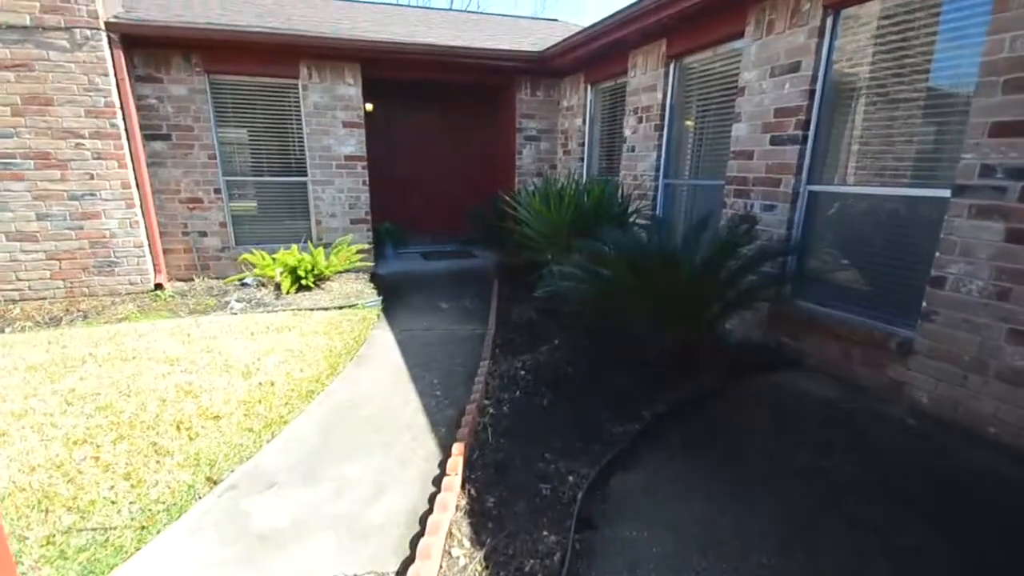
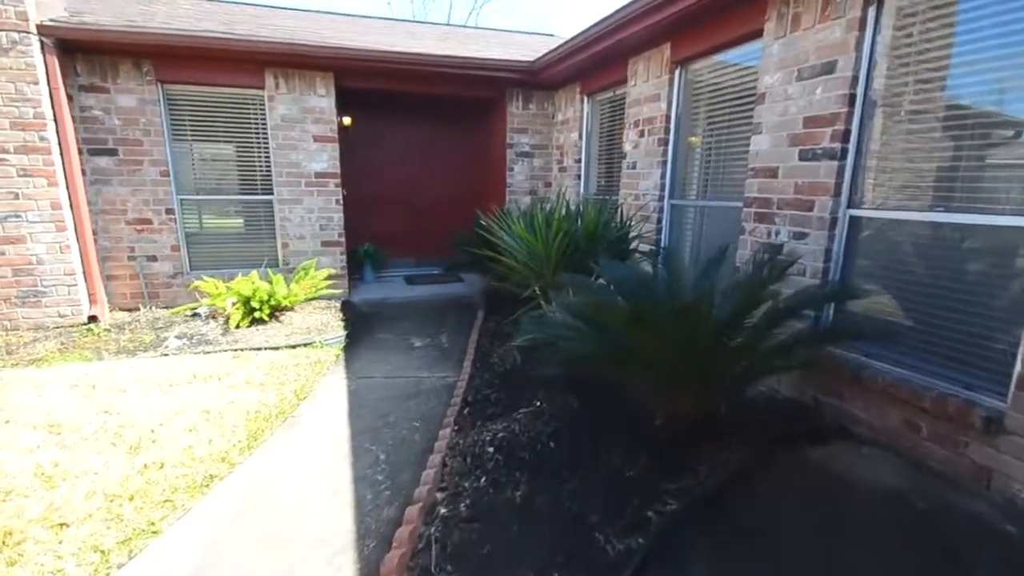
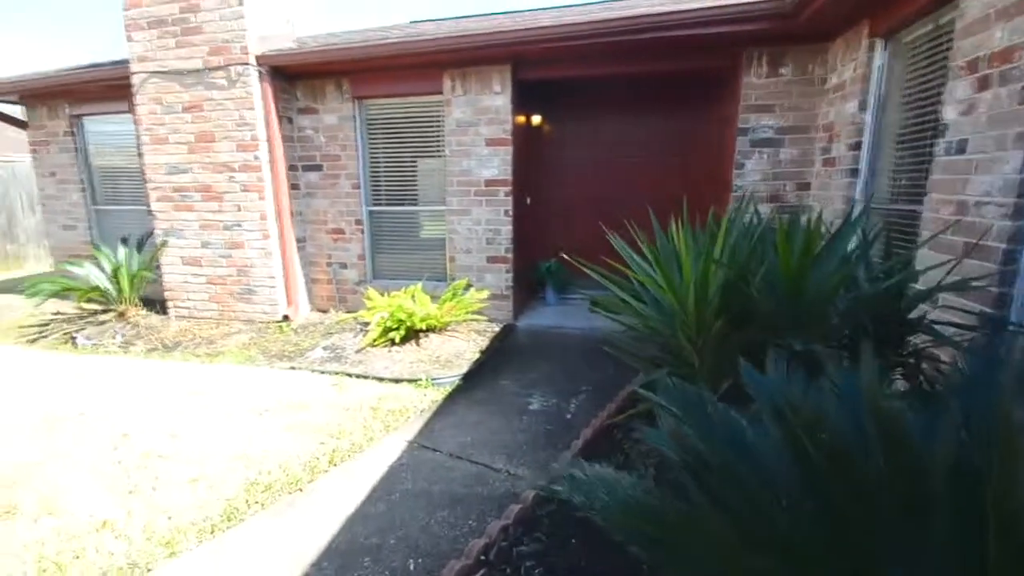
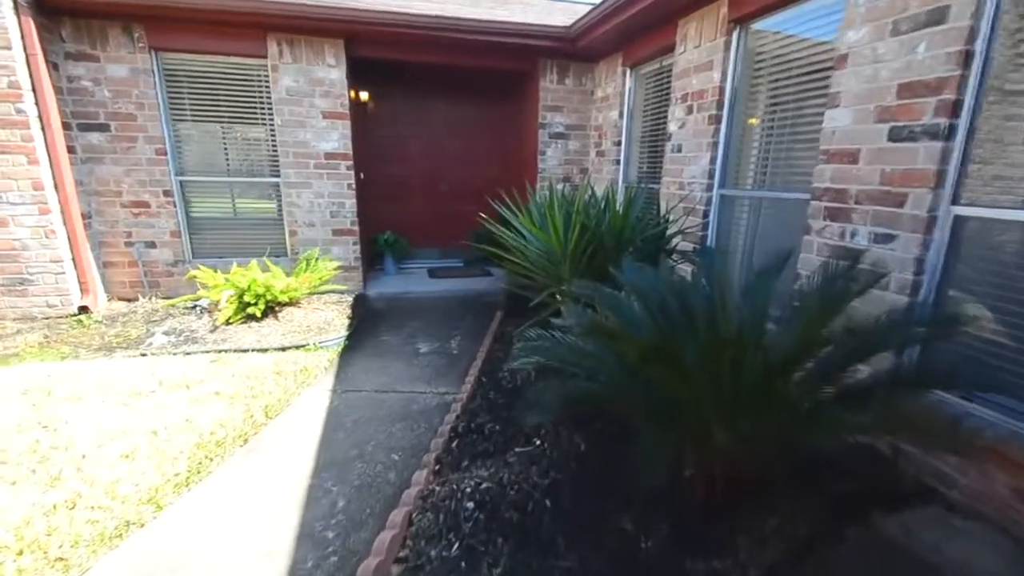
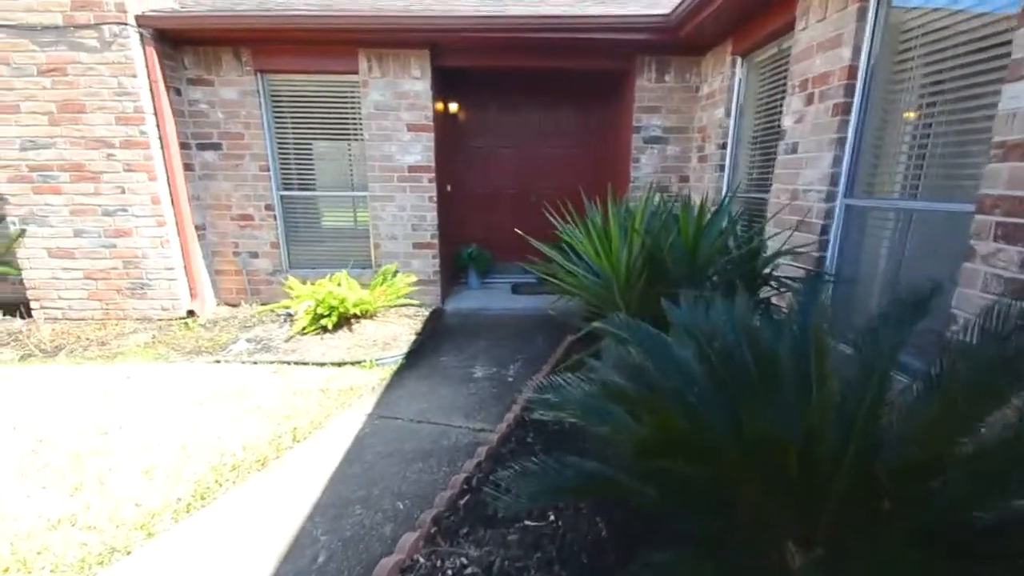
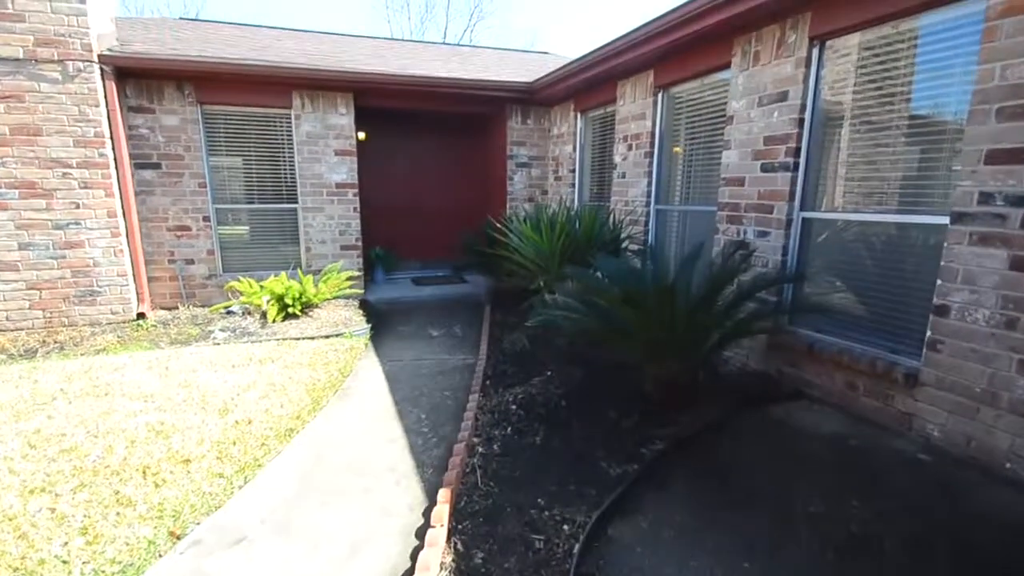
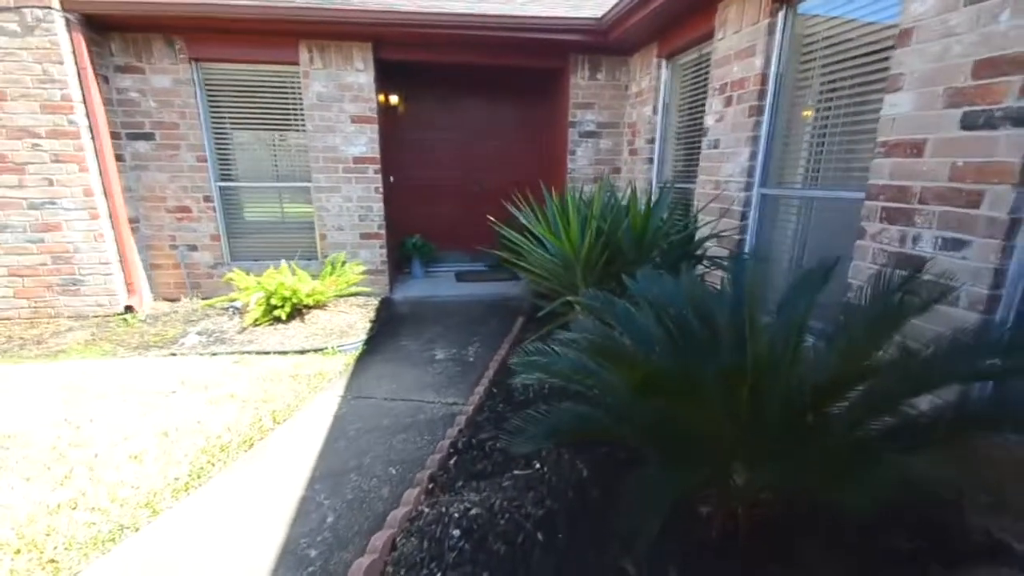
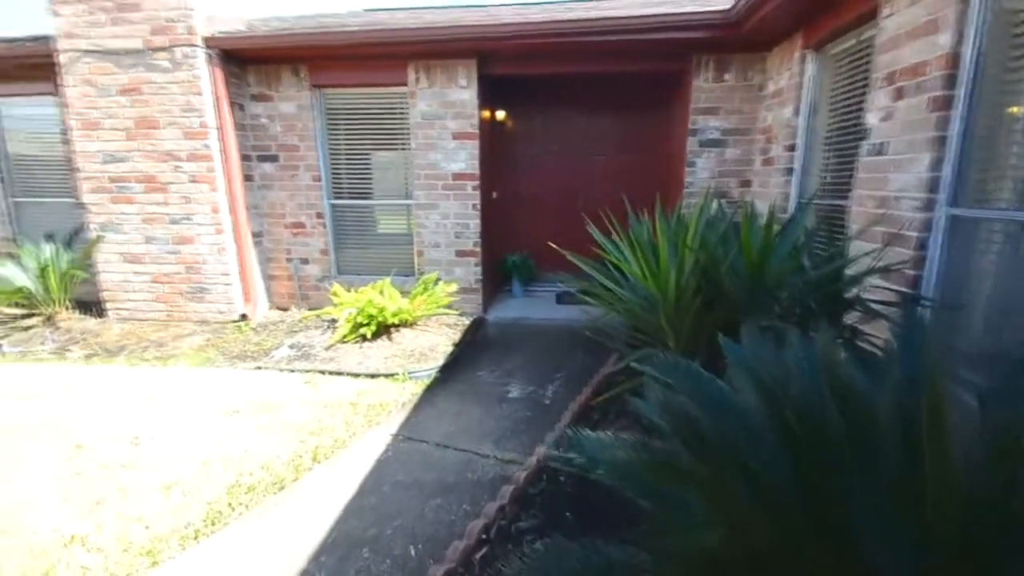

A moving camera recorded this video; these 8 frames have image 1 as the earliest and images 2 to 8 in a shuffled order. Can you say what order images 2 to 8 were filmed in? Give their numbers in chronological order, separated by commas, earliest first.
6, 2, 4, 7, 5, 8, 3
